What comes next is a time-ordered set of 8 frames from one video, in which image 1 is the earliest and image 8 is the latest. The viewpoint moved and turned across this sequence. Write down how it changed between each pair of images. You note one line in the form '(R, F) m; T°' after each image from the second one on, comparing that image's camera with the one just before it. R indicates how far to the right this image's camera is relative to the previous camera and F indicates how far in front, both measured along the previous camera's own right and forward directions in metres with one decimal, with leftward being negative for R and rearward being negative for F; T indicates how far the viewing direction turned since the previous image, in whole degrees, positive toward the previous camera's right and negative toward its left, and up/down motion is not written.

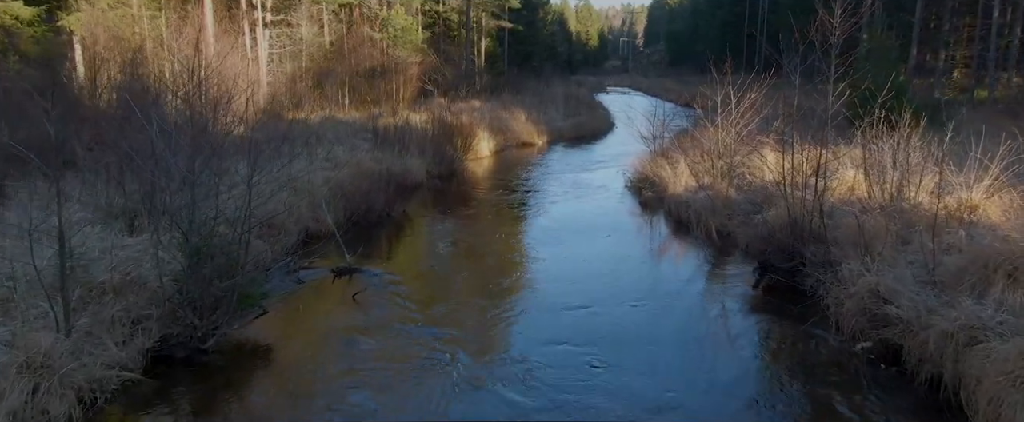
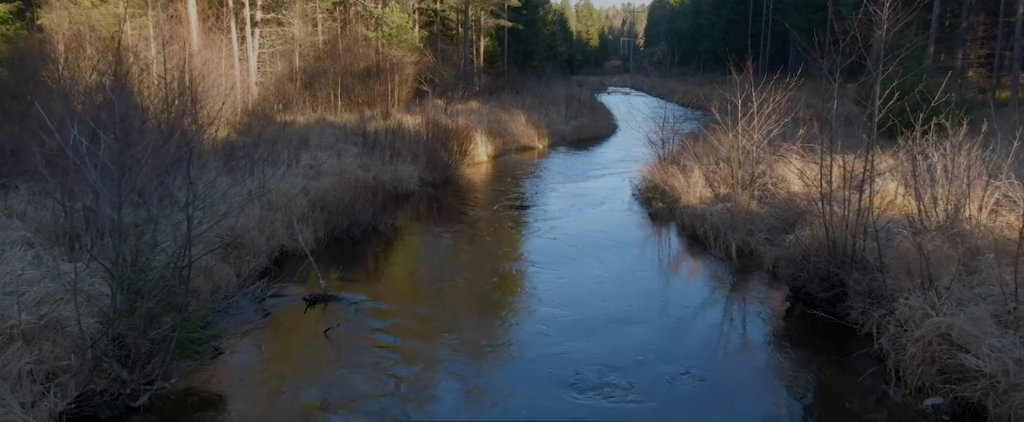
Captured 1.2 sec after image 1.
(0.0, +1.2) m; 0°
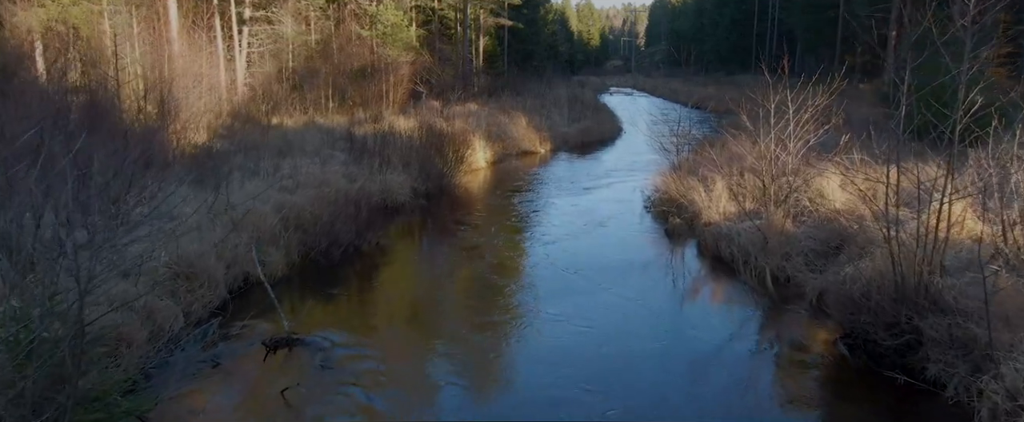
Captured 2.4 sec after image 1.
(0.0, +1.4) m; 0°
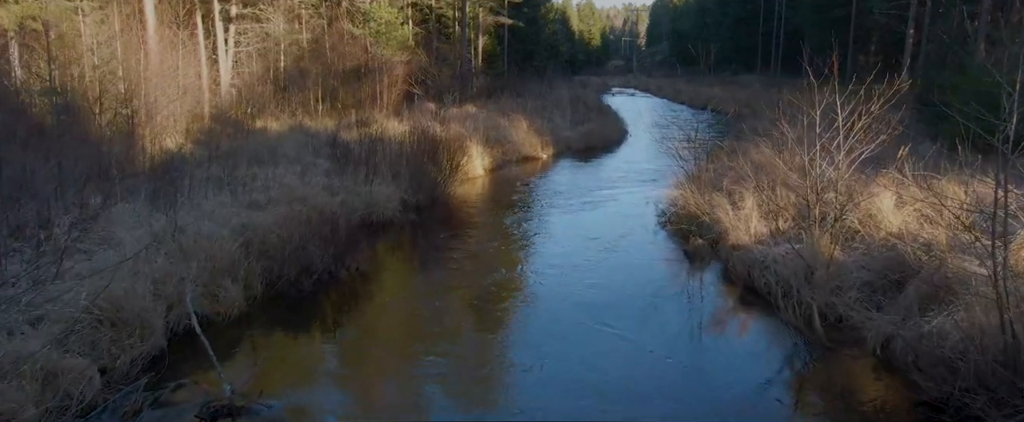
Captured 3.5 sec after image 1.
(0.0, +1.5) m; 0°
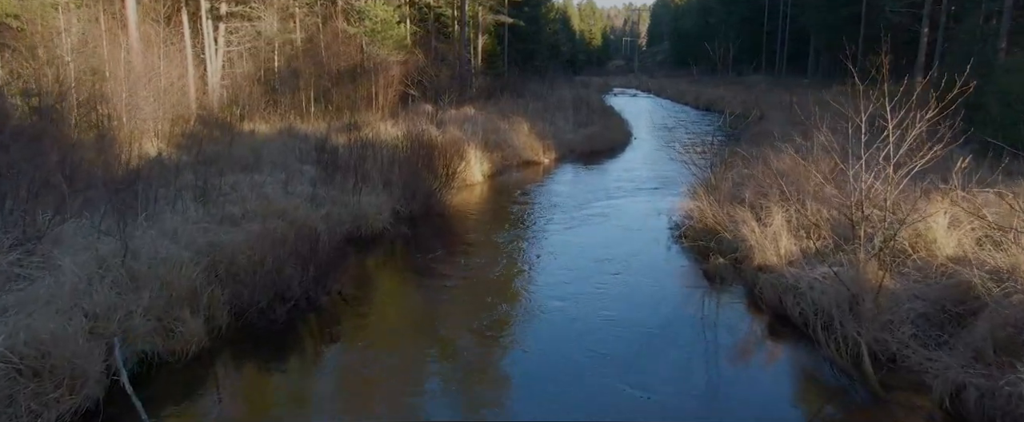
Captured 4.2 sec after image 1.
(0.0, +1.1) m; 0°
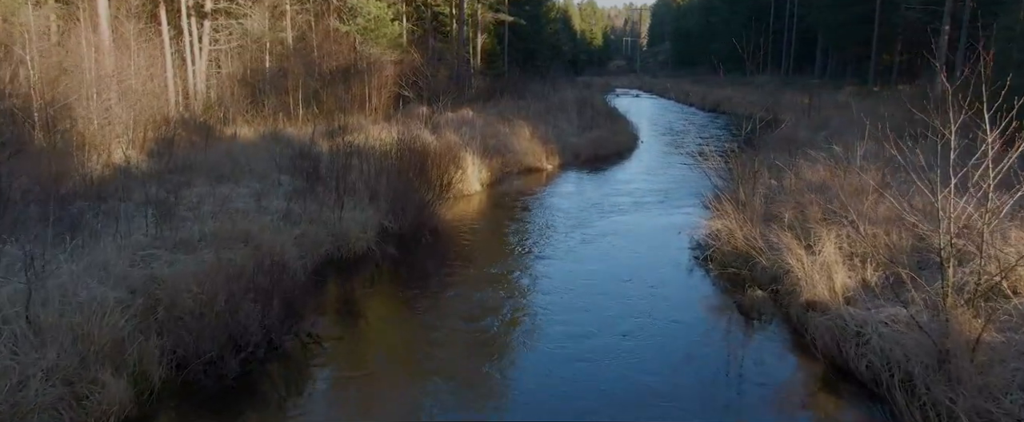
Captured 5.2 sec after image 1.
(0.0, +1.4) m; 0°
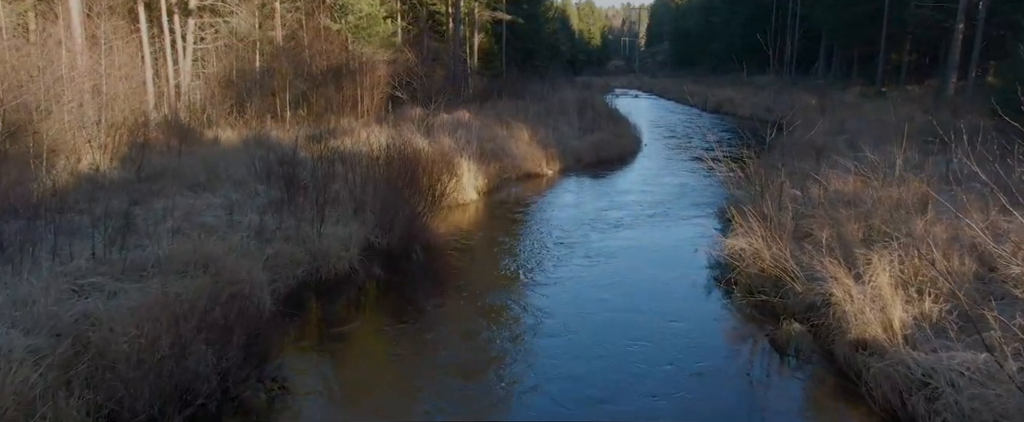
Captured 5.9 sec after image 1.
(0.0, +1.1) m; 0°
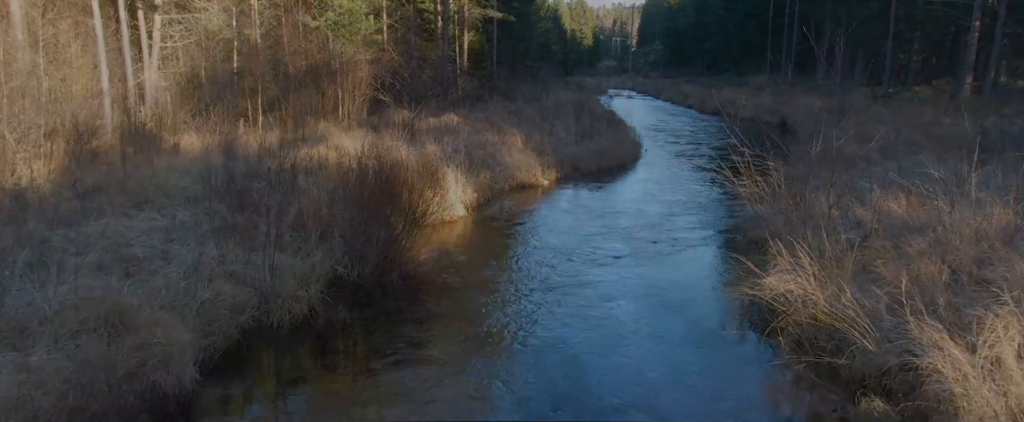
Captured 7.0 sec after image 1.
(0.0, +1.7) m; +1°
